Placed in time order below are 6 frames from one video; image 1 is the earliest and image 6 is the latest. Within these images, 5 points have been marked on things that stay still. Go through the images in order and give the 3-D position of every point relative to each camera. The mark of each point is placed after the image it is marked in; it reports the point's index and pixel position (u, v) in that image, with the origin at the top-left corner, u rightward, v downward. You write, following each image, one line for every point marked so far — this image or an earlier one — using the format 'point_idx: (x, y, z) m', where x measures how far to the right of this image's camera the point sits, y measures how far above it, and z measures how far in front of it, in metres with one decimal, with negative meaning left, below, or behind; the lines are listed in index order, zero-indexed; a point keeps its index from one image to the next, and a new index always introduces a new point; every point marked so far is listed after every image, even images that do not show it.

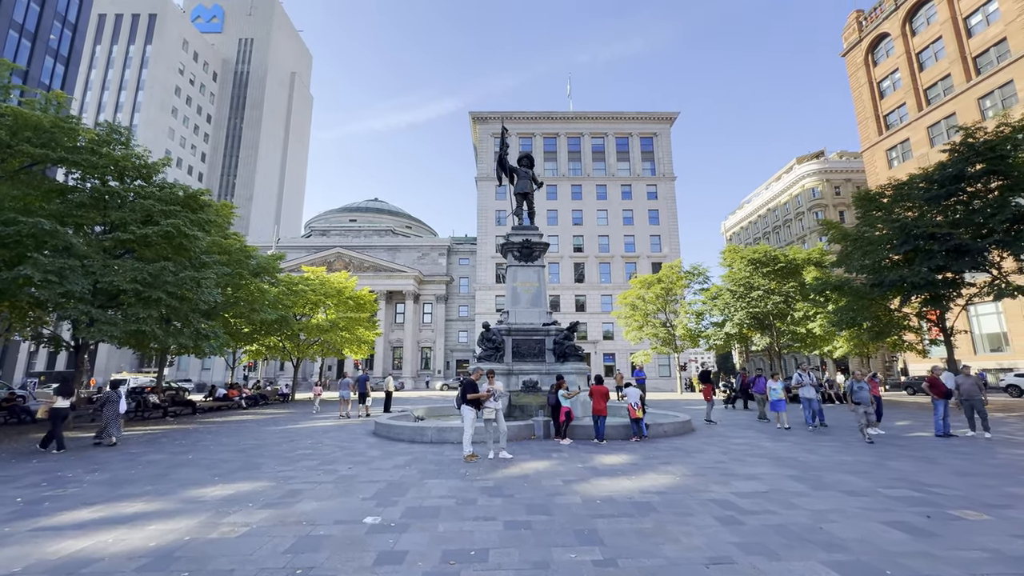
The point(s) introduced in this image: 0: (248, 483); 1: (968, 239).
0: (-4.0, -2.9, +6.8) m
1: (+18.3, +2.0, +17.8) m
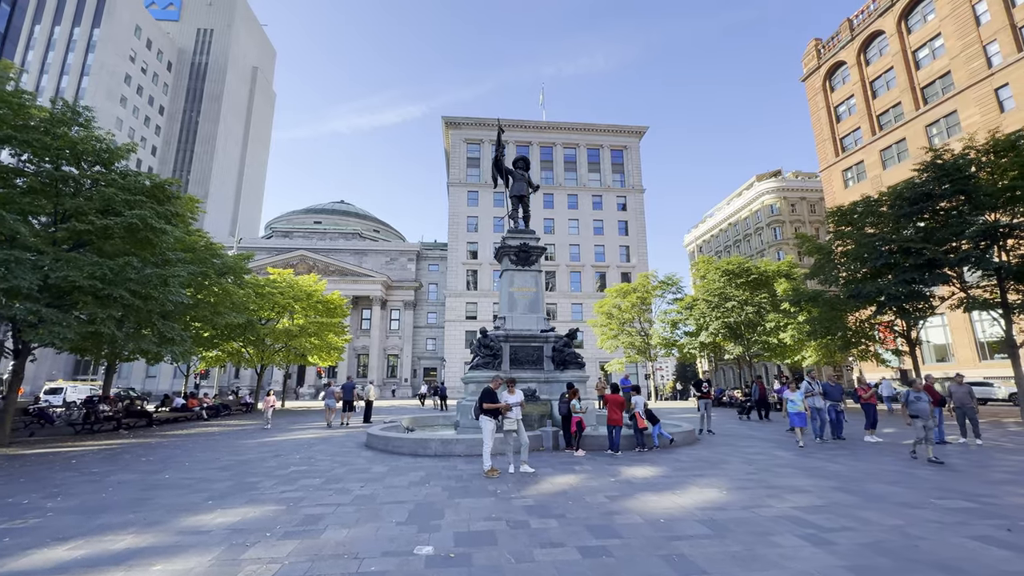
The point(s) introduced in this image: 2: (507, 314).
0: (-3.4, -2.9, +5.9) m
1: (+17.9, +1.5, +18.8) m
2: (-0.2, -0.8, +14.8) m
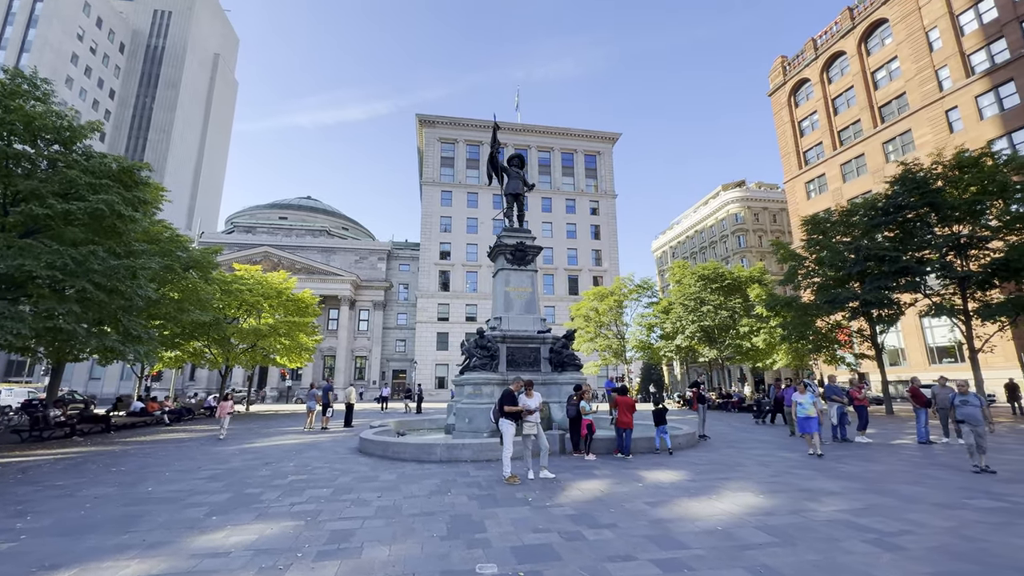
0: (-2.9, -2.8, +5.3) m
1: (+17.5, +1.2, +19.8) m
2: (-0.3, -0.8, +14.4) m
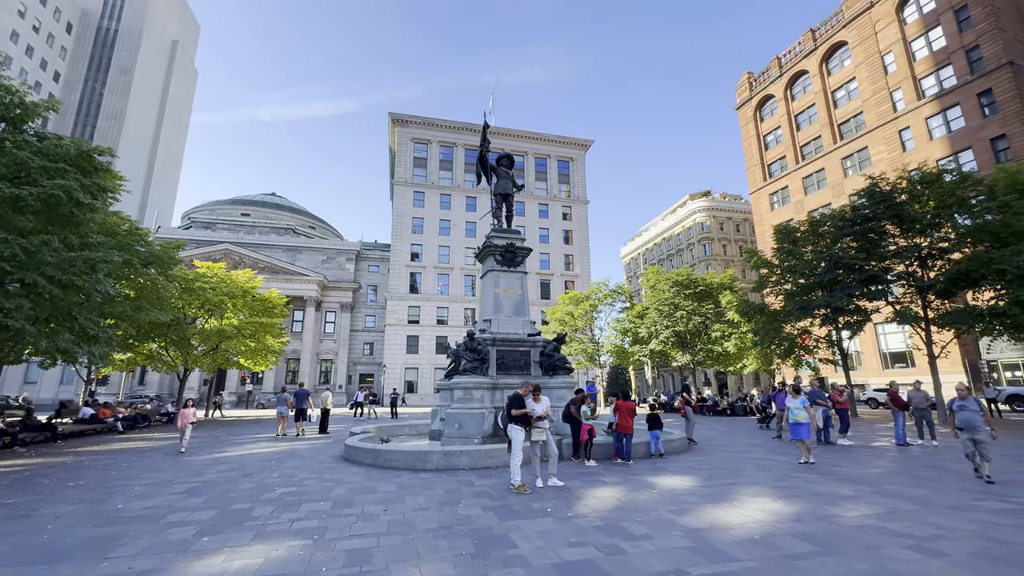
0: (-2.5, -2.7, +4.8) m
1: (+16.7, +0.8, +20.7) m
2: (-0.6, -0.9, +14.0) m
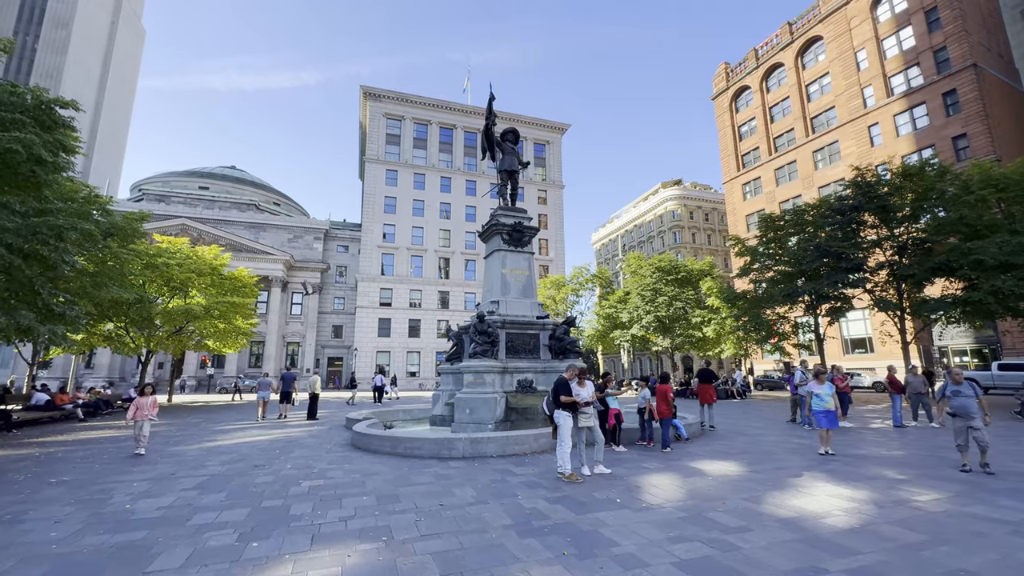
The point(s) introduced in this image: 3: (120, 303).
0: (-1.6, -2.4, +4.2) m
1: (+16.4, +1.3, +21.5) m
2: (-0.4, -0.3, +13.5) m
3: (-17.2, -0.7, +19.8) m
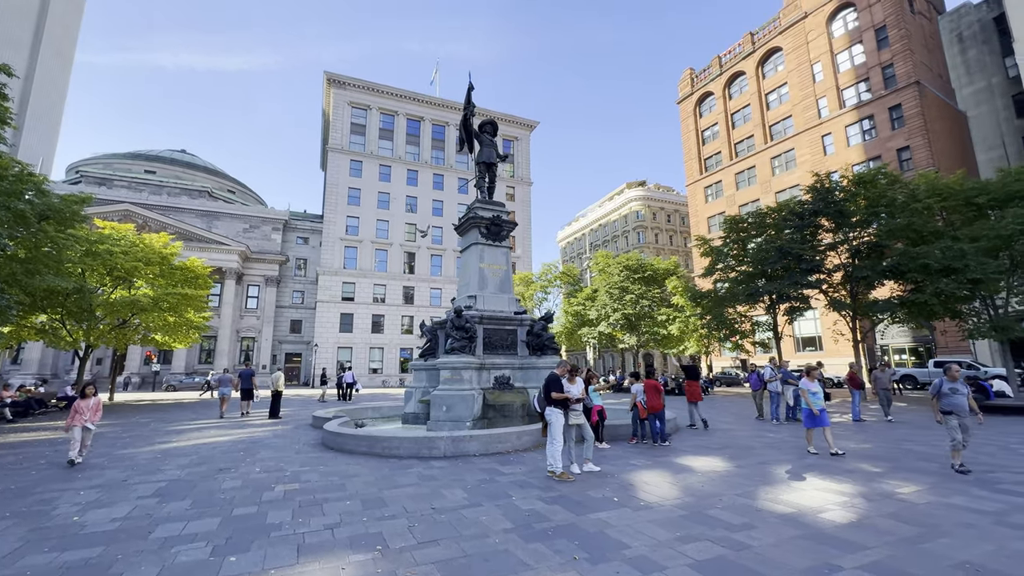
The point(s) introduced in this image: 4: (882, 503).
0: (-1.5, -2.3, +3.8) m
1: (+15.1, +1.3, +22.5) m
2: (-1.0, -0.1, +13.2) m
3: (-18.3, -0.2, +18.1) m
4: (+4.3, -2.5, +5.3) m
